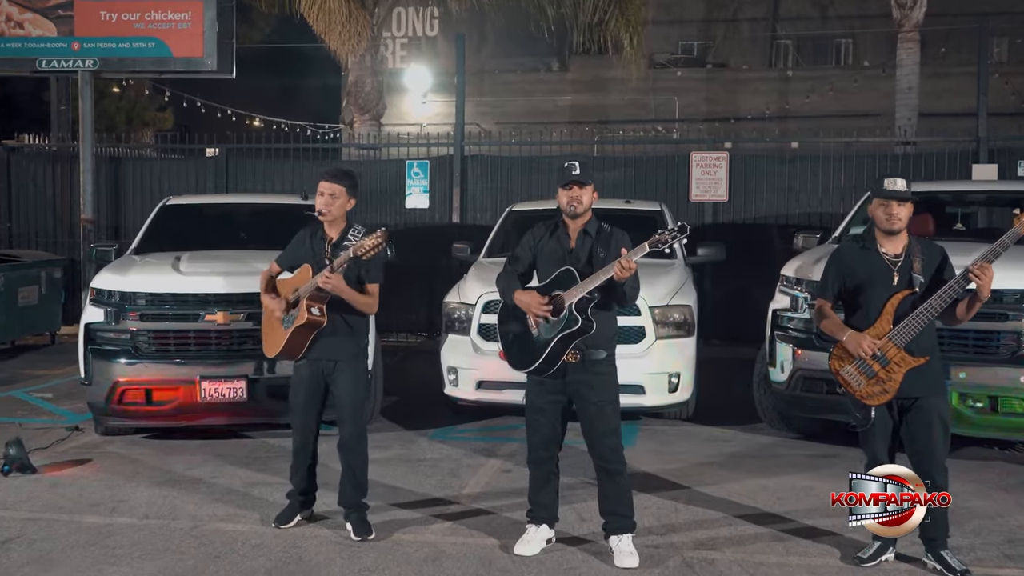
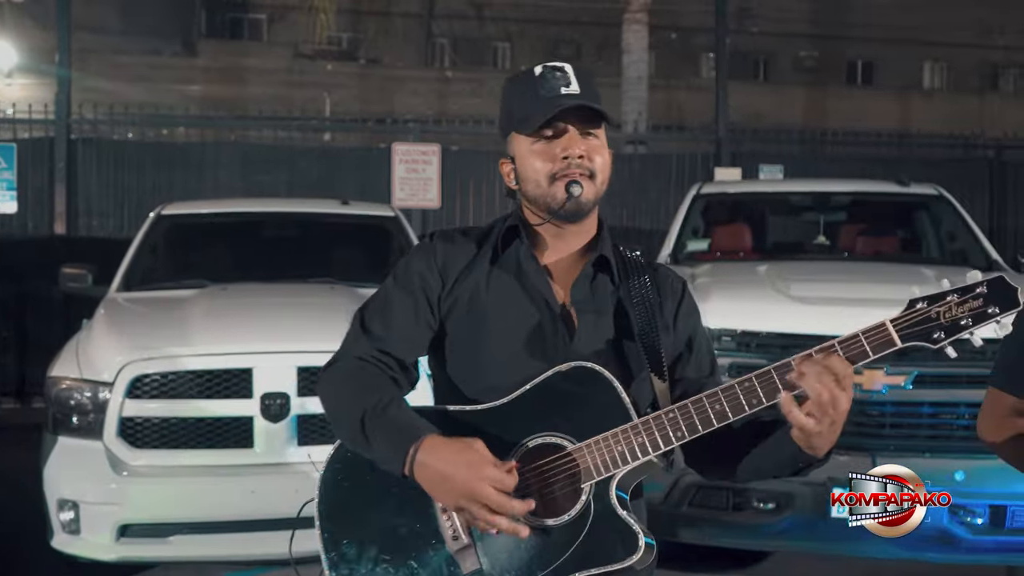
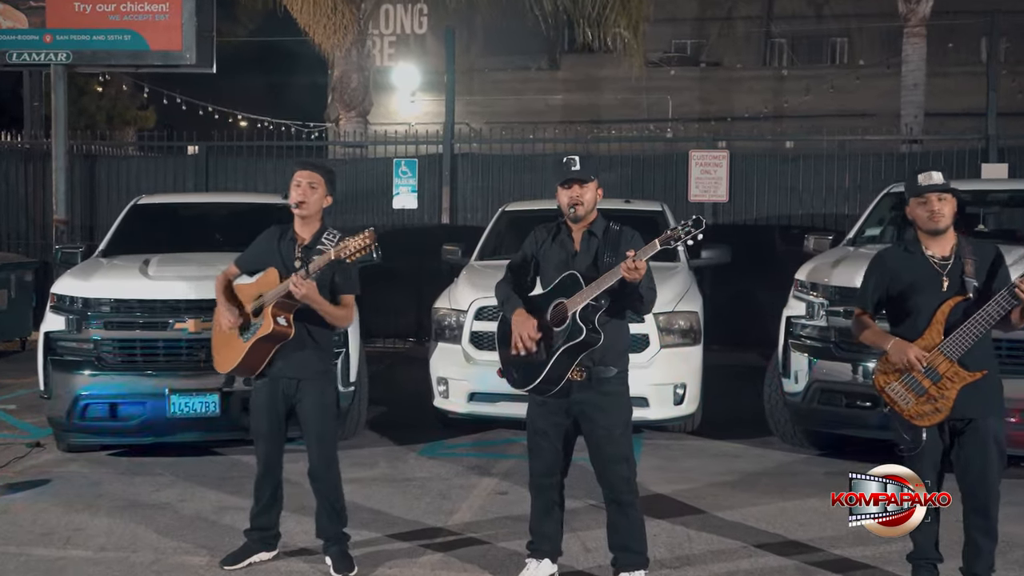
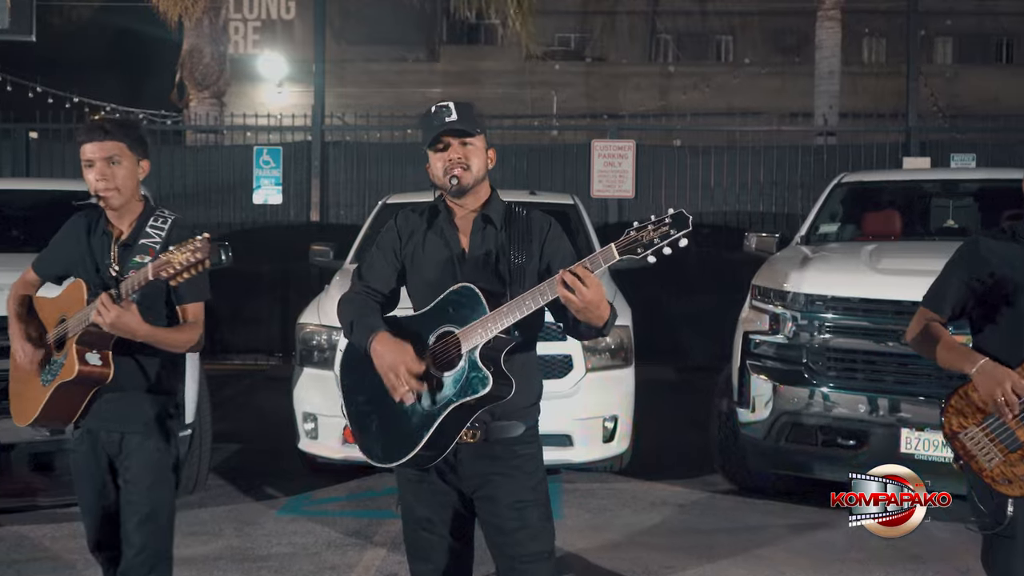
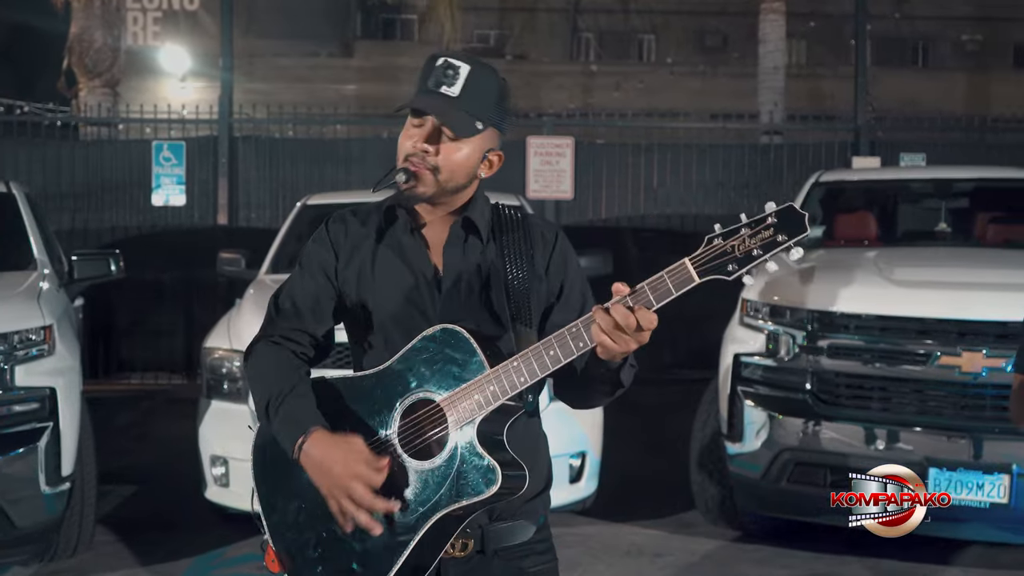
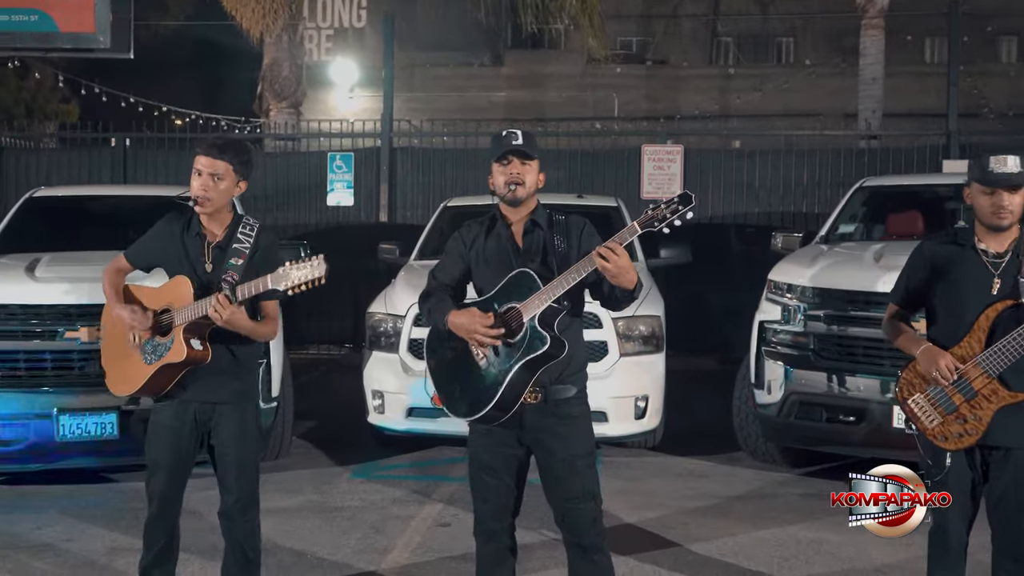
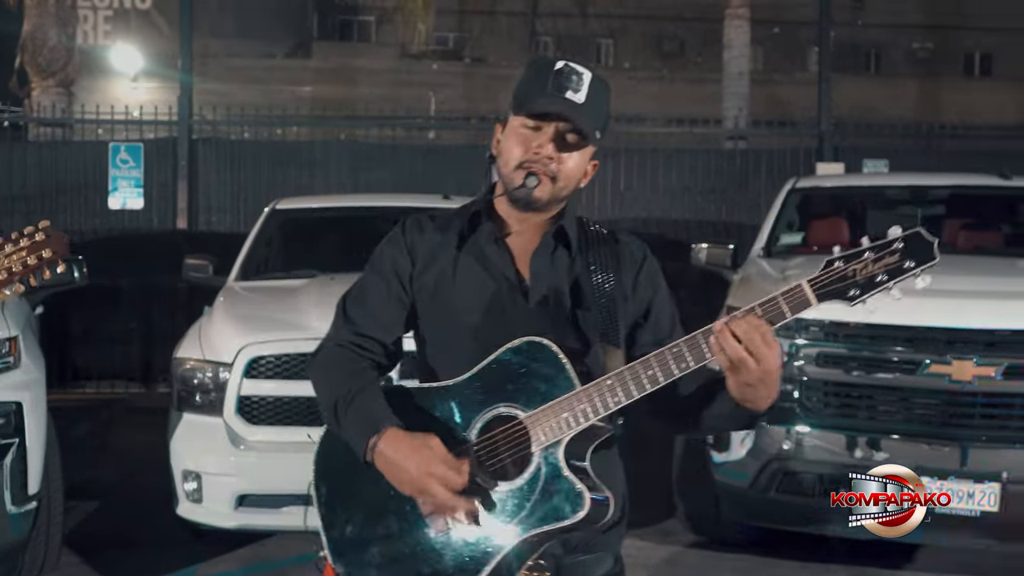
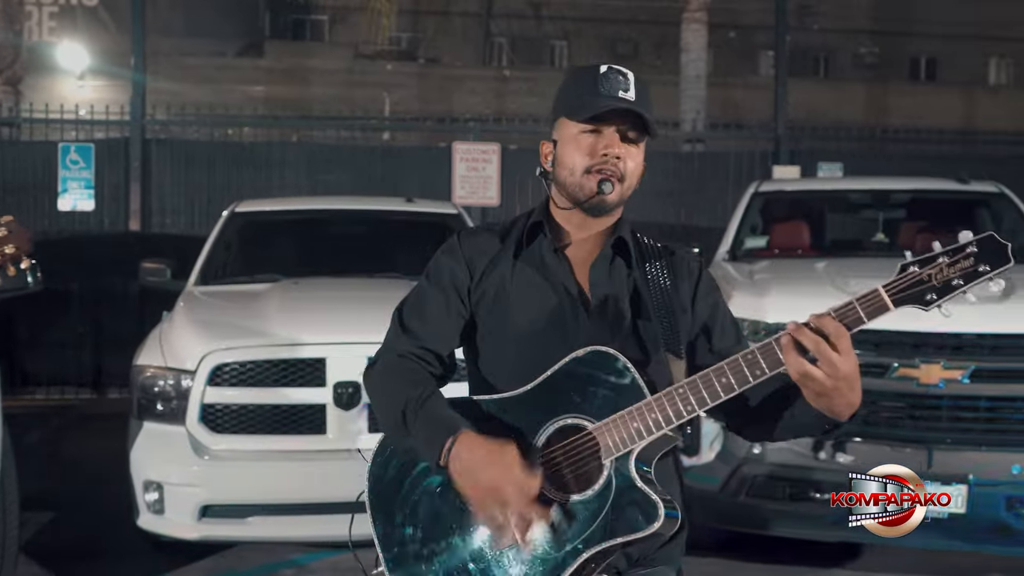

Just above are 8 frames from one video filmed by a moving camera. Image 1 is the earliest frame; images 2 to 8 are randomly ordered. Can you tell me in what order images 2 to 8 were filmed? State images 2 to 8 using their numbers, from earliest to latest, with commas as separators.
3, 6, 4, 5, 7, 8, 2
